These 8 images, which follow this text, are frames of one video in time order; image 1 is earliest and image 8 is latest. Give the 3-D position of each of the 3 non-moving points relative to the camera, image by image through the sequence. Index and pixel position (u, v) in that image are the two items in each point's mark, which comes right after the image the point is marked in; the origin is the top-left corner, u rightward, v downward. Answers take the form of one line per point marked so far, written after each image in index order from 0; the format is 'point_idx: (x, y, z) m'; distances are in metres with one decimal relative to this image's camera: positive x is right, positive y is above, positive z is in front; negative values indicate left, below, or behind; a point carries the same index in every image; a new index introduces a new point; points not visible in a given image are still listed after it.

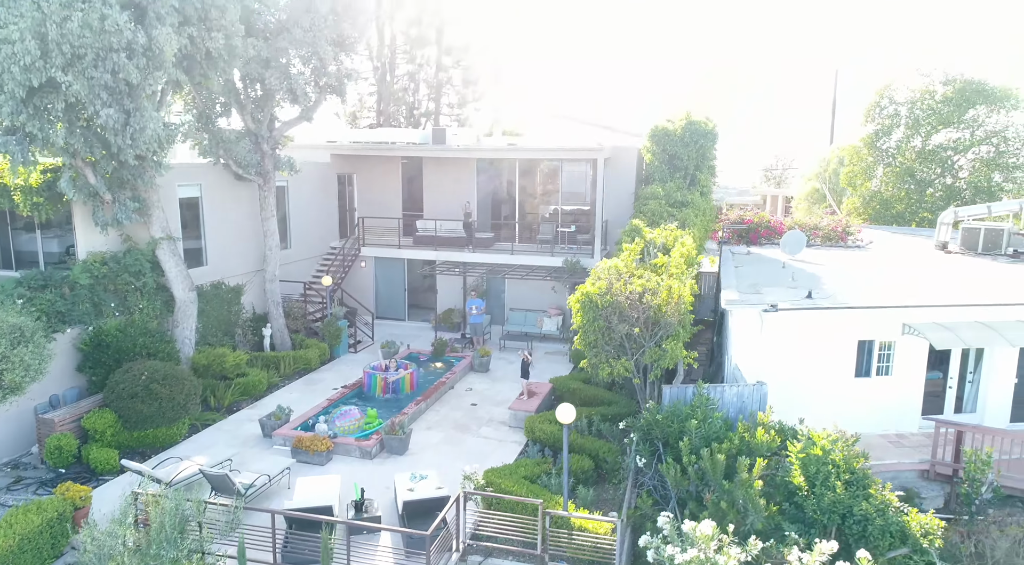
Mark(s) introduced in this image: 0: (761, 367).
0: (+4.2, -1.4, +11.8) m
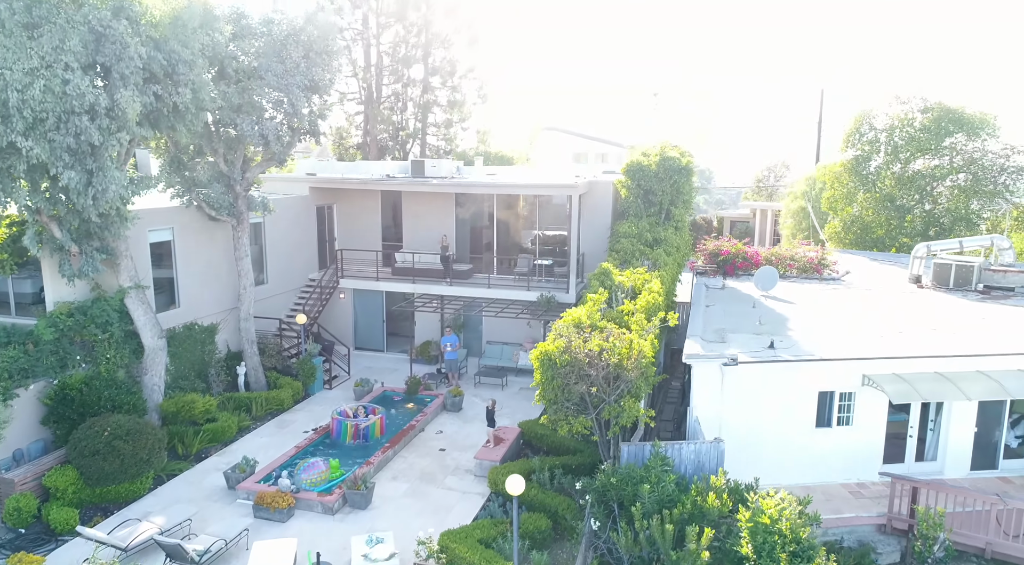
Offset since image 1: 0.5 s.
0: (+3.6, -2.3, +11.9) m
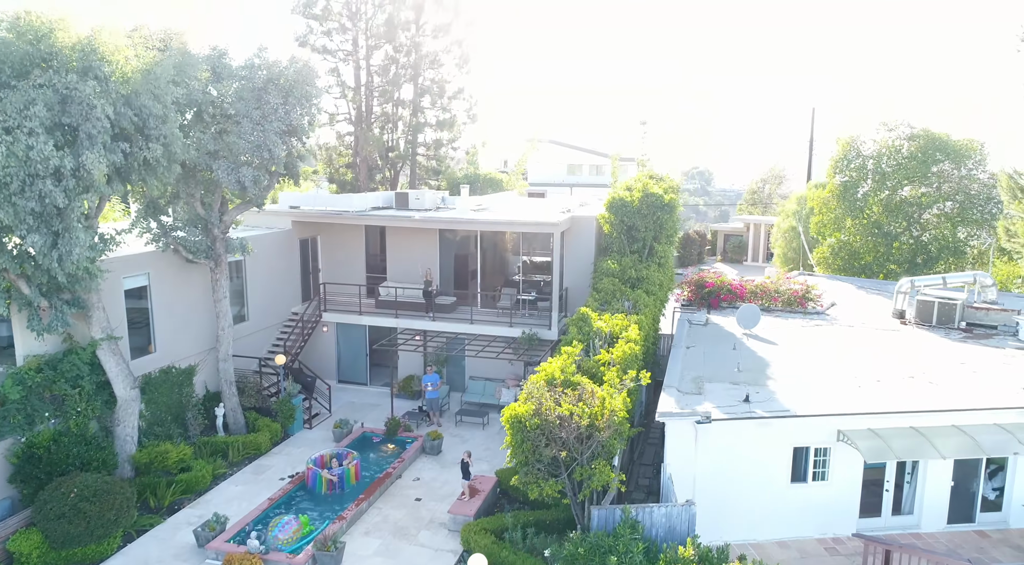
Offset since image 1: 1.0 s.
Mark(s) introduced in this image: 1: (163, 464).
0: (+3.1, -3.3, +11.8) m
1: (-6.7, -3.5, +13.4) m
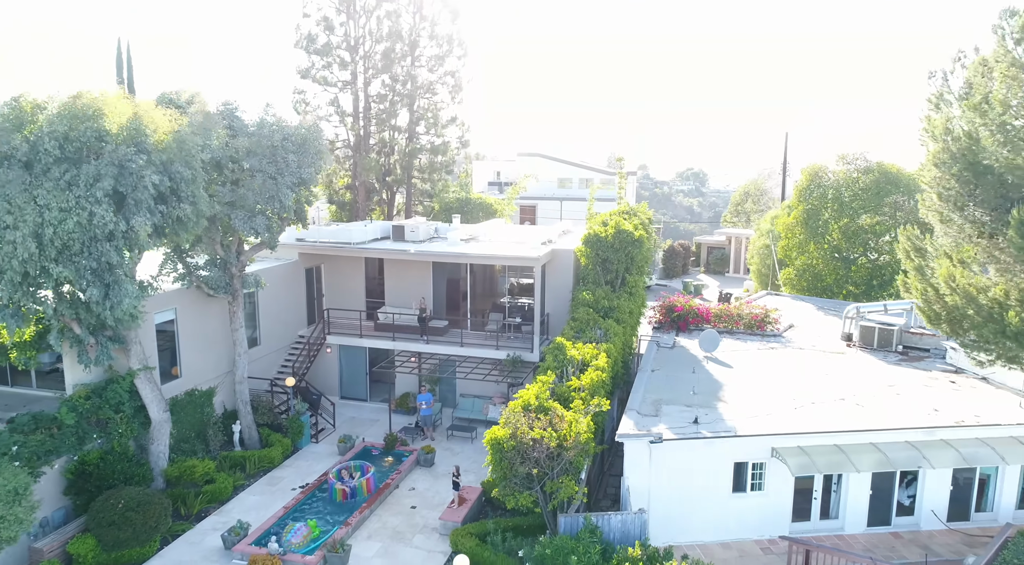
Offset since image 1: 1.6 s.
0: (+2.8, -4.1, +13.8) m
1: (-7.1, -4.3, +15.4) m
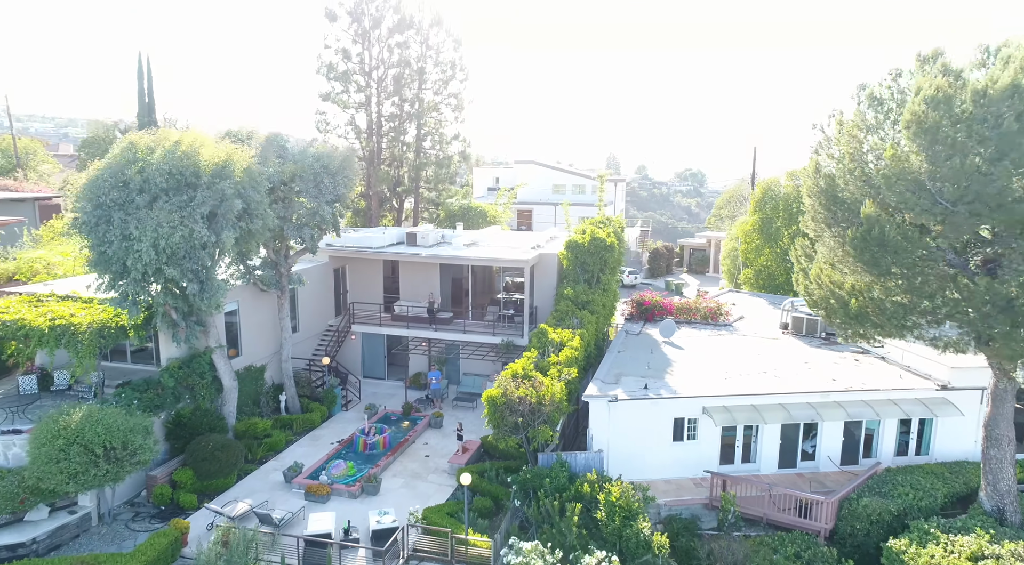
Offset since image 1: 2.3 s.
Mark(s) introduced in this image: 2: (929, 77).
0: (+2.5, -4.0, +18.2) m
1: (-7.3, -4.2, +19.7) m
2: (+8.0, +3.9, +13.5) m
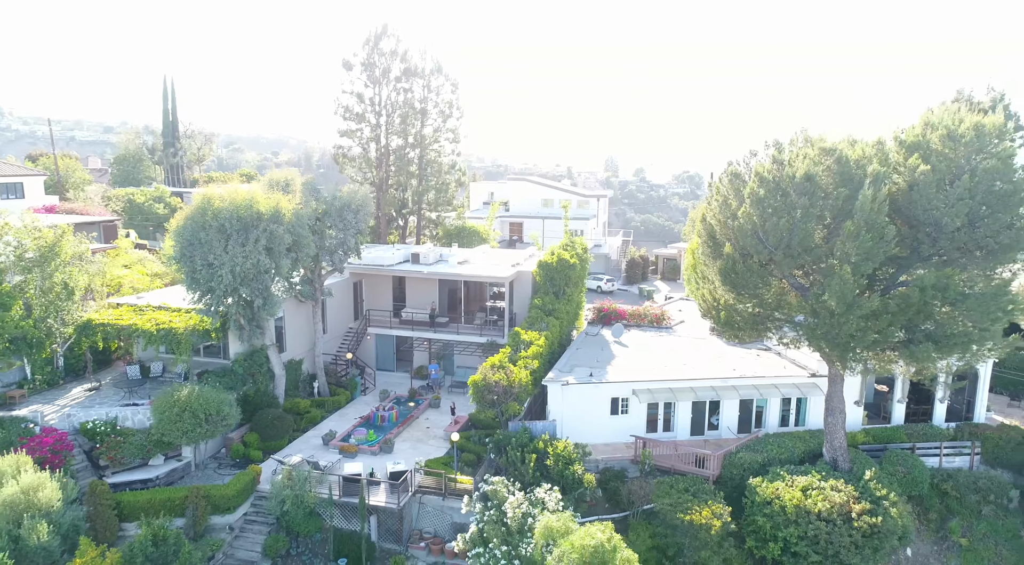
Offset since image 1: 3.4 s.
0: (+1.8, -4.6, +24.7) m
1: (-8.1, -4.8, +26.2) m
2: (+7.2, +3.4, +19.9) m
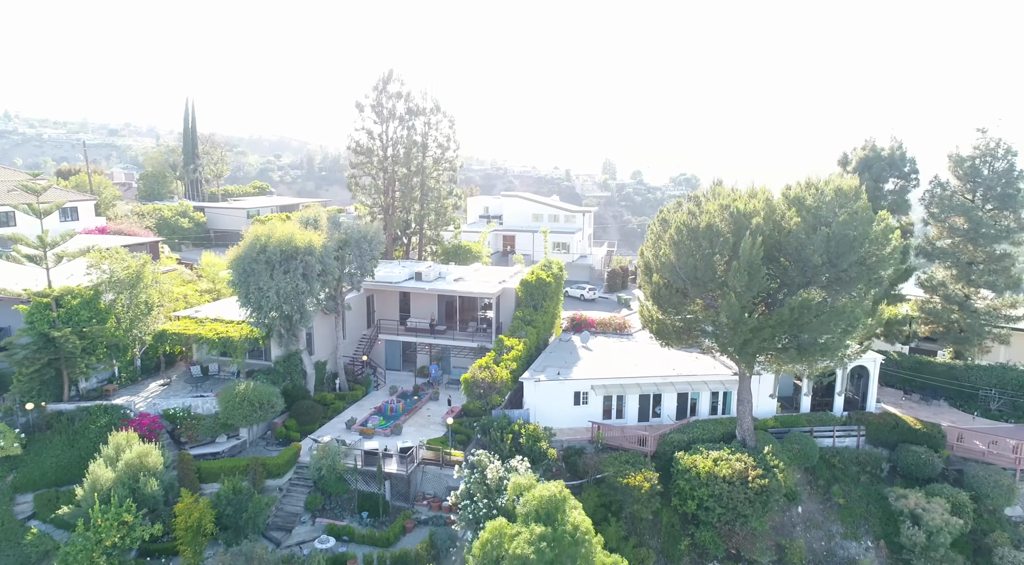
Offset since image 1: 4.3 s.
0: (+1.0, -5.4, +31.2) m
1: (-8.8, -5.6, +32.7) m
2: (+6.5, +2.6, +26.4) m
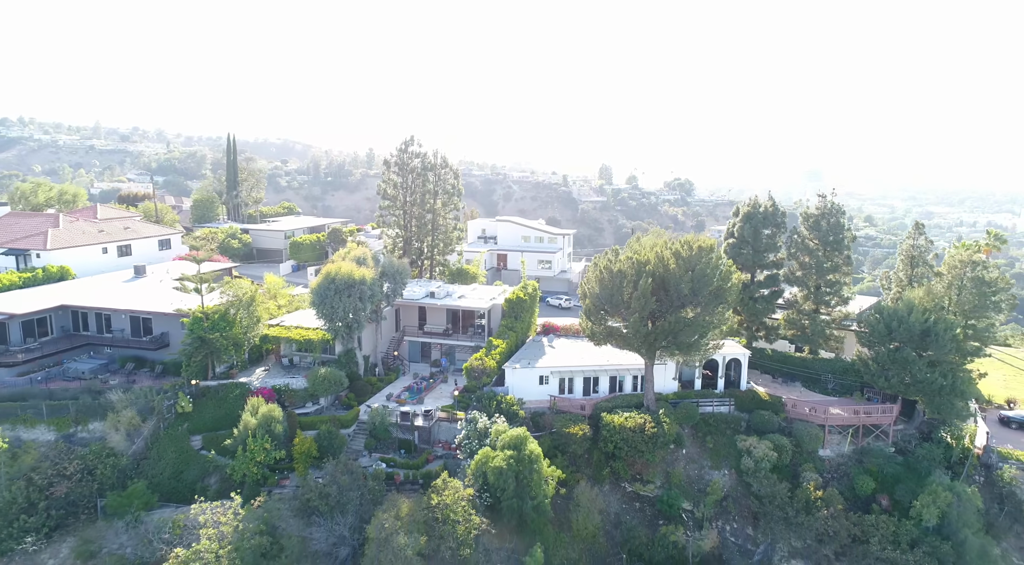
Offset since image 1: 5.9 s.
0: (+0.1, -6.7, +46.4) m
1: (-9.8, -6.9, +48.0) m
2: (+5.5, +1.3, +41.7) m
